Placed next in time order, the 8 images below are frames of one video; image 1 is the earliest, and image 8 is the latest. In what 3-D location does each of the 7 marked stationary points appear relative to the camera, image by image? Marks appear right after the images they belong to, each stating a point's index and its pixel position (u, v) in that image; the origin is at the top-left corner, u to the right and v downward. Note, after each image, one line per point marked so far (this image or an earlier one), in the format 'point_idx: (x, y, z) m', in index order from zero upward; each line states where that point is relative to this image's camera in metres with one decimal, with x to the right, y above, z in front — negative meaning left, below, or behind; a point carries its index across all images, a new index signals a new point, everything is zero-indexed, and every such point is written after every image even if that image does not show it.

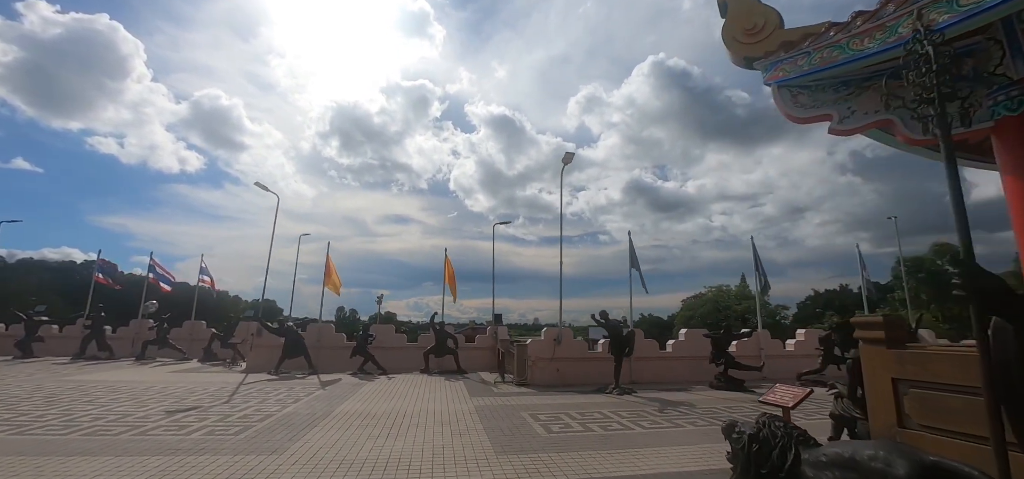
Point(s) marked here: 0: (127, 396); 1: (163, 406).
0: (-9.7, -3.9, +10.7) m
1: (-7.9, -3.8, +9.6) m
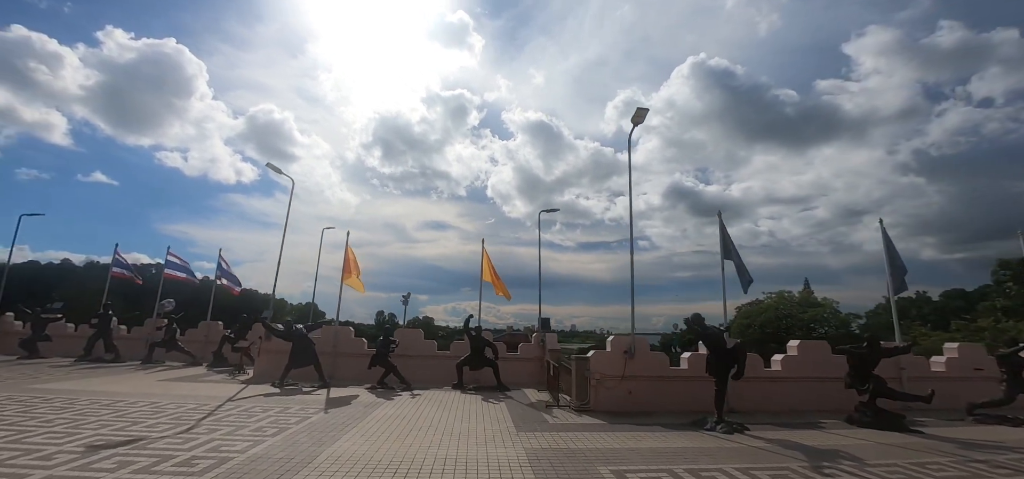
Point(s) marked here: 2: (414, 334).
0: (-8.5, -3.4, +8.2) m
1: (-6.8, -3.2, +7.0) m
2: (-3.4, -3.3, +14.9) m
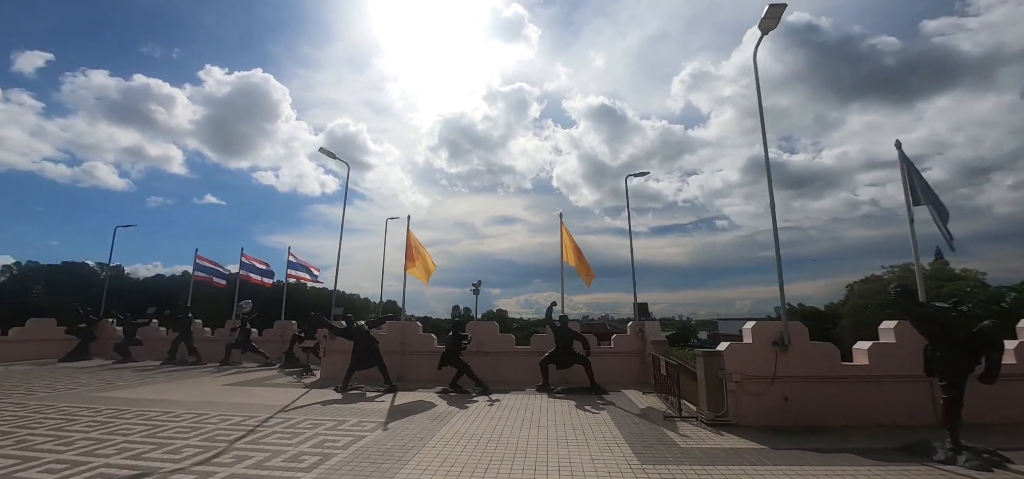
0: (-6.8, -3.2, +7.0) m
1: (-5.3, -3.0, +5.5) m
2: (-0.7, -2.7, +12.8) m
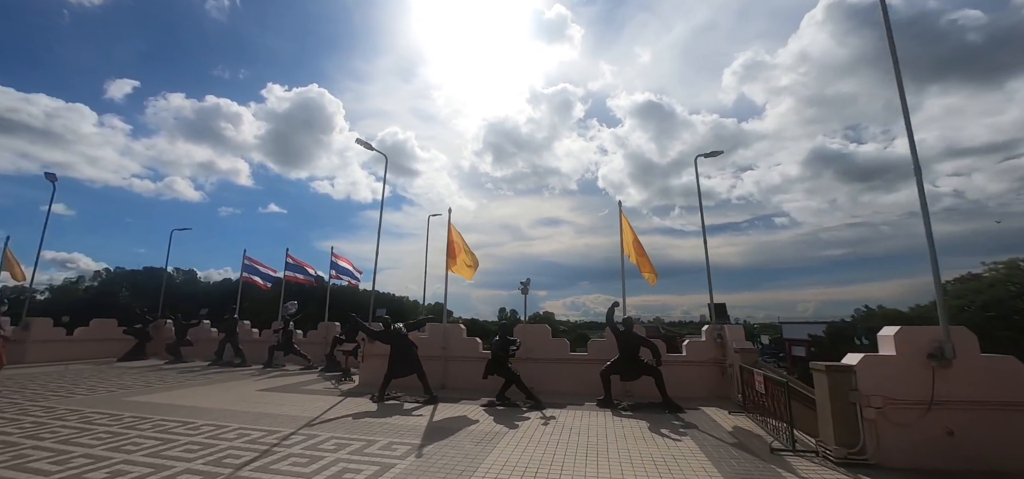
0: (-5.9, -3.1, +6.2) m
1: (-4.7, -2.8, +4.6) m
2: (+0.7, -2.5, +11.3) m
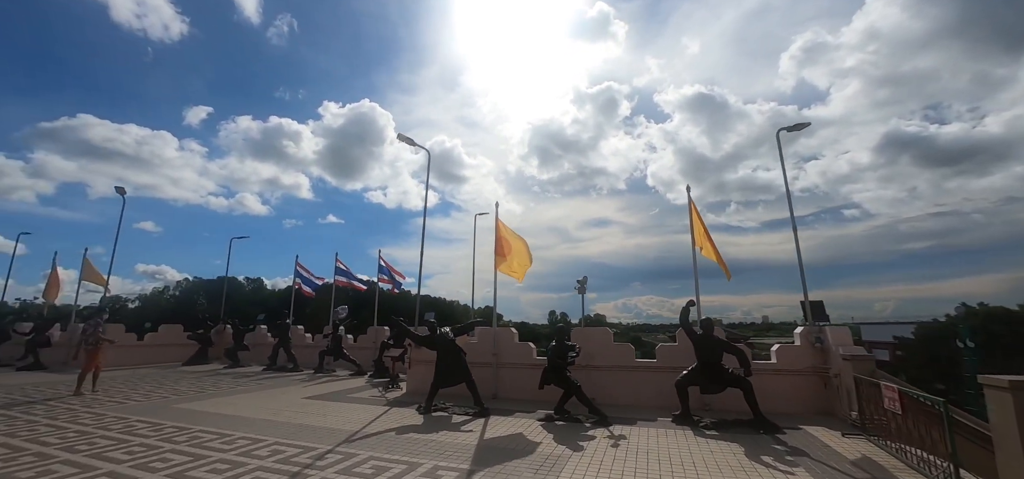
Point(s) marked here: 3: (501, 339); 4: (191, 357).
0: (-5.1, -3.1, +5.7) m
1: (-4.0, -2.7, +3.9) m
2: (+2.0, -2.3, +10.0) m
3: (-0.3, -2.6, +11.1) m
4: (-14.0, -5.1, +18.6) m
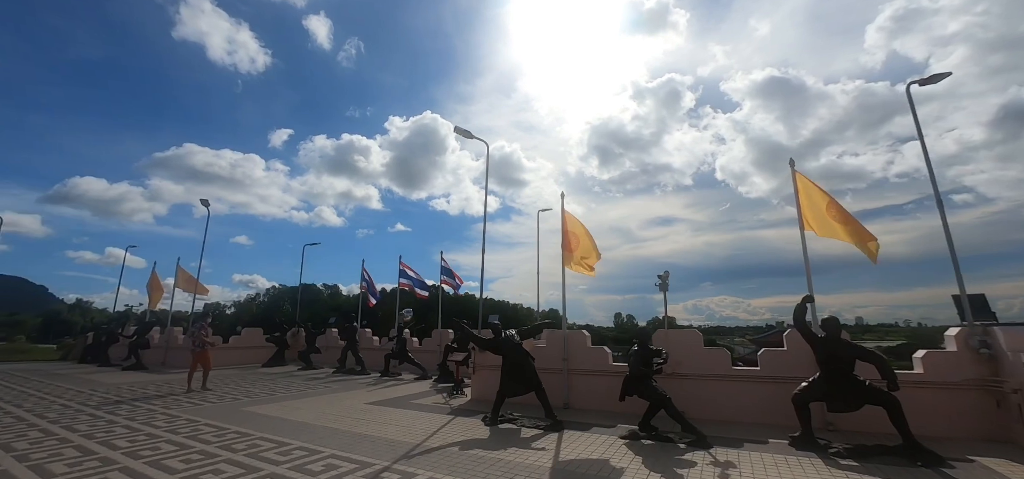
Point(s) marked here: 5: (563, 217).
0: (-4.1, -3.0, +5.3) m
1: (-3.3, -2.7, +3.4) m
2: (+3.5, -2.0, +8.6) m
3: (+1.4, -2.4, +10.0) m
4: (-11.0, -5.4, +19.4) m
5: (+1.3, +0.6, +11.2) m
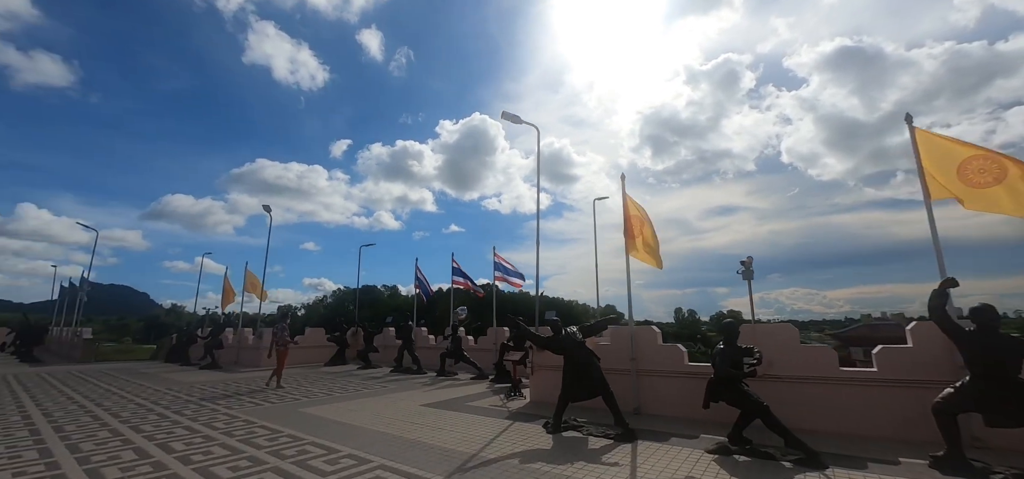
0: (-3.4, -3.0, +5.0) m
1: (-2.8, -2.6, +3.0) m
2: (+4.6, -1.6, +7.3) m
3: (+2.7, -2.1, +8.9) m
4: (-8.3, -5.5, +19.8) m
5: (+2.6, +0.9, +10.1) m
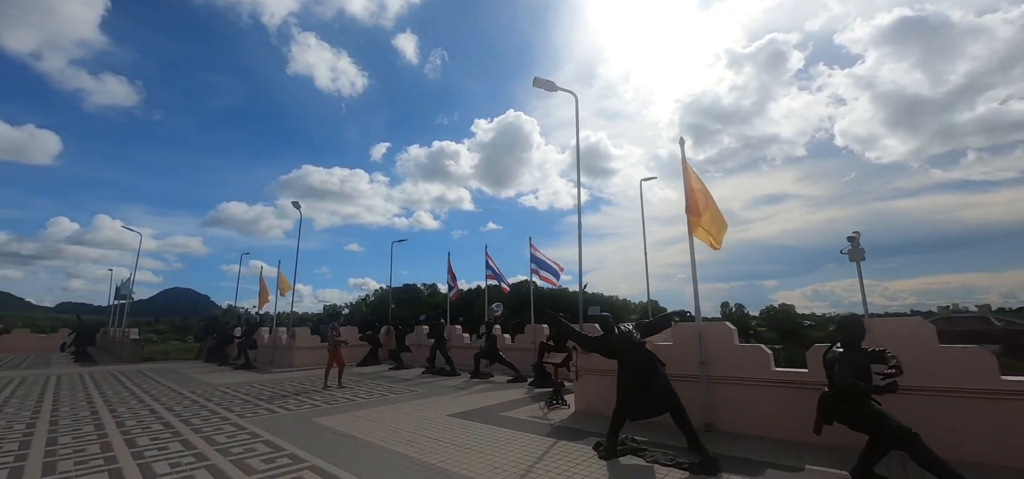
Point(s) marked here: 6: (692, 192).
0: (-3.0, -2.7, +3.8) m
1: (-2.6, -2.4, +1.8) m
2: (+5.1, -1.2, +5.4) m
3: (+3.3, -1.7, +7.2) m
4: (-6.6, -5.3, +19.0) m
5: (+3.3, +1.3, +8.4) m
6: (+3.5, +1.0, +8.2) m
